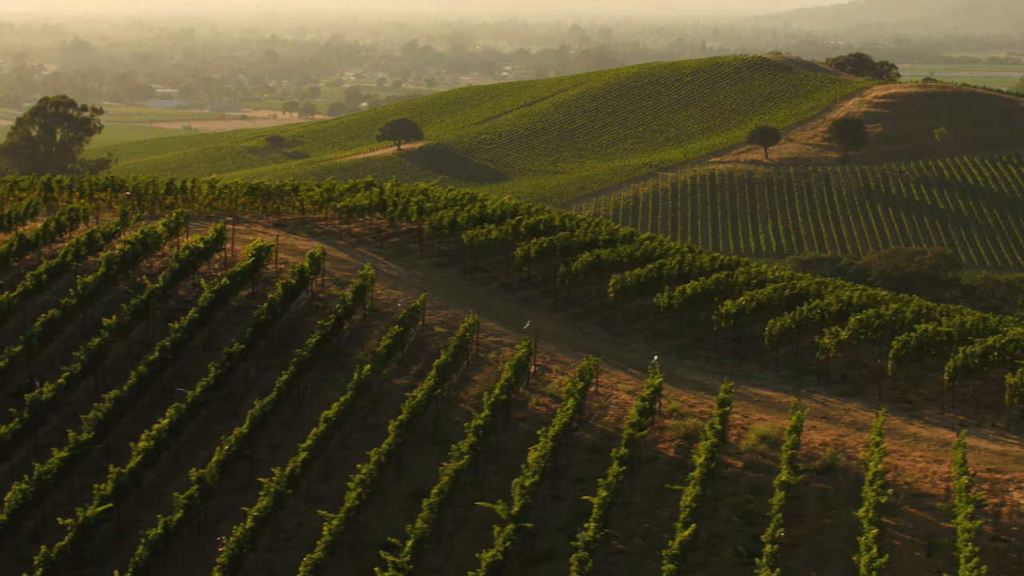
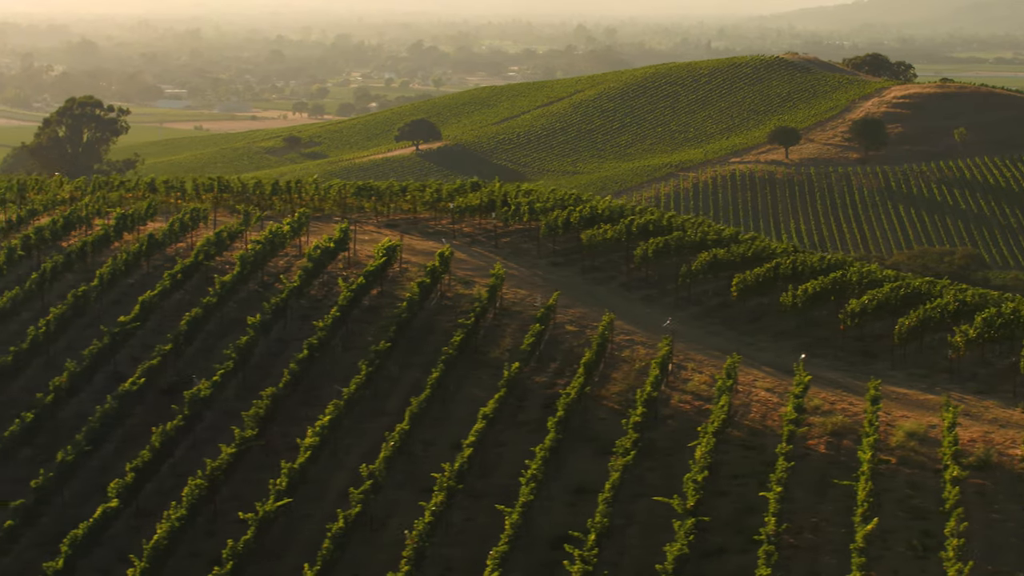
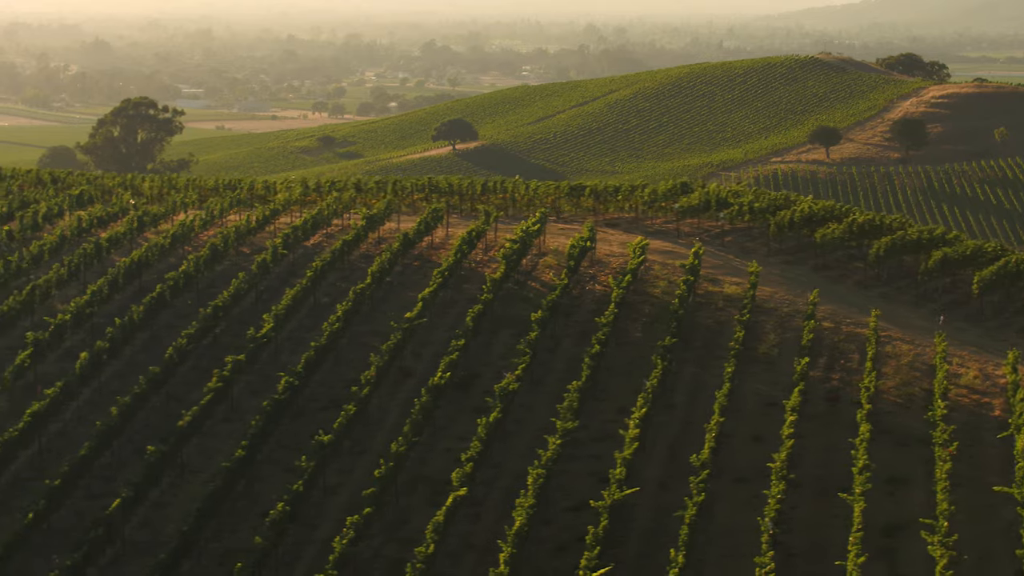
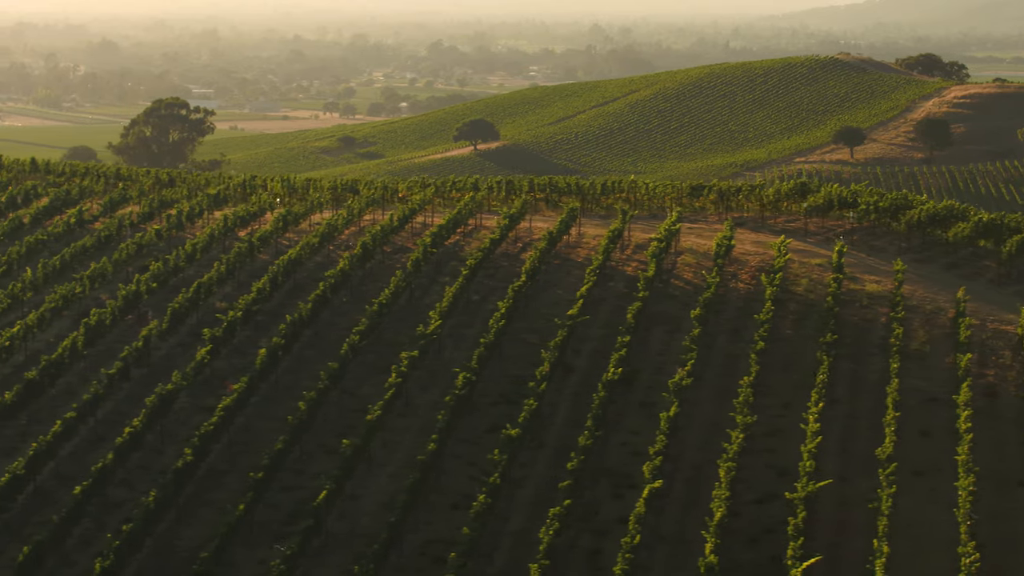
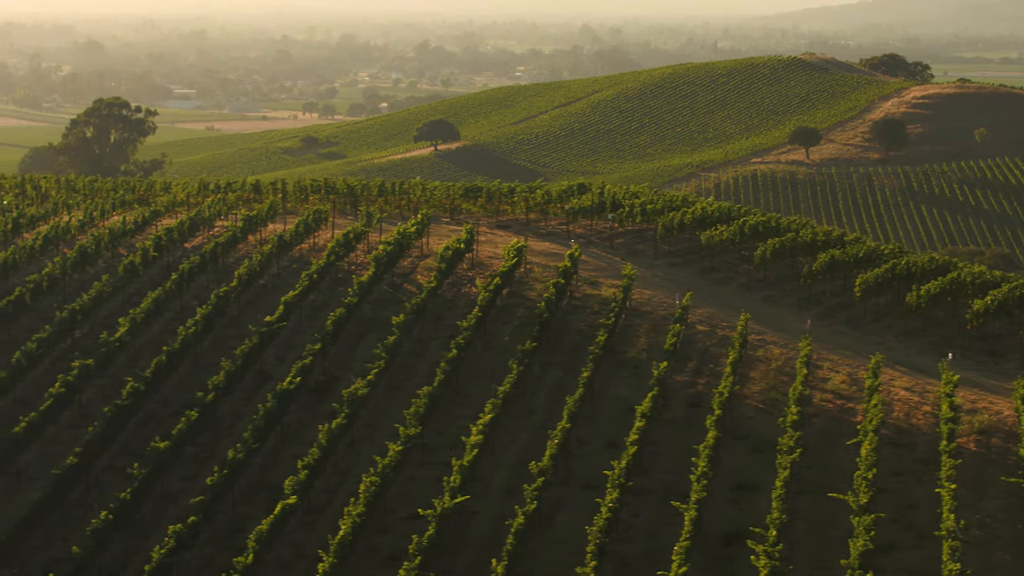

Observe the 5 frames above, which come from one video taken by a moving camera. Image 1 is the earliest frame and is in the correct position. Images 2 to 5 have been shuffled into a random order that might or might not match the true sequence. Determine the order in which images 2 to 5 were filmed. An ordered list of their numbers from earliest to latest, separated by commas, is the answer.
2, 5, 3, 4
